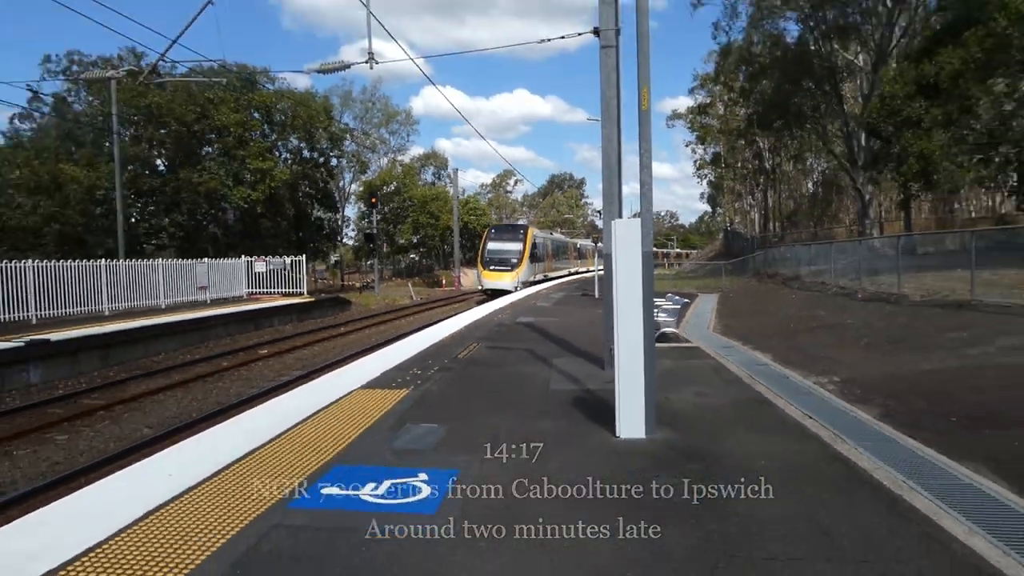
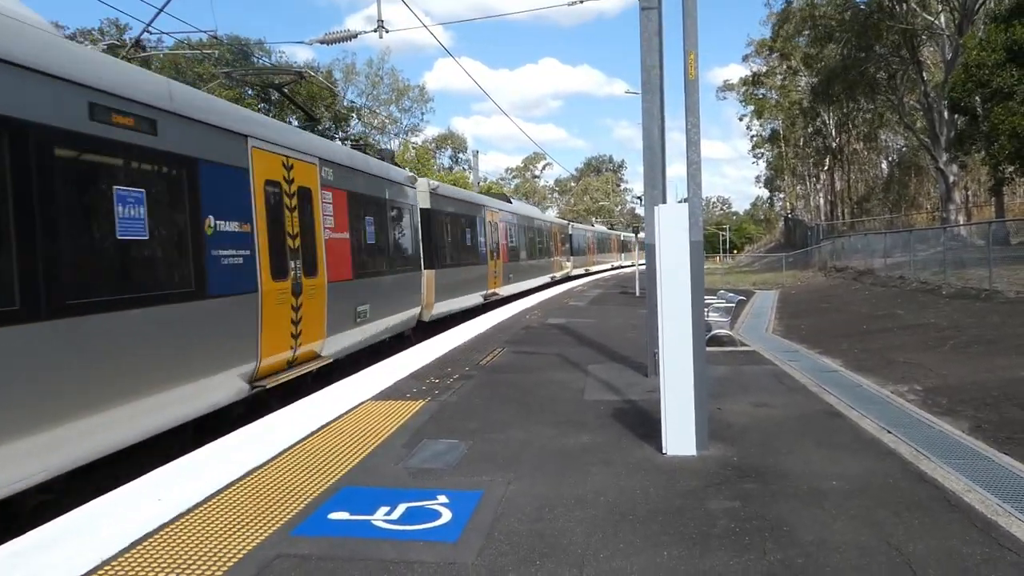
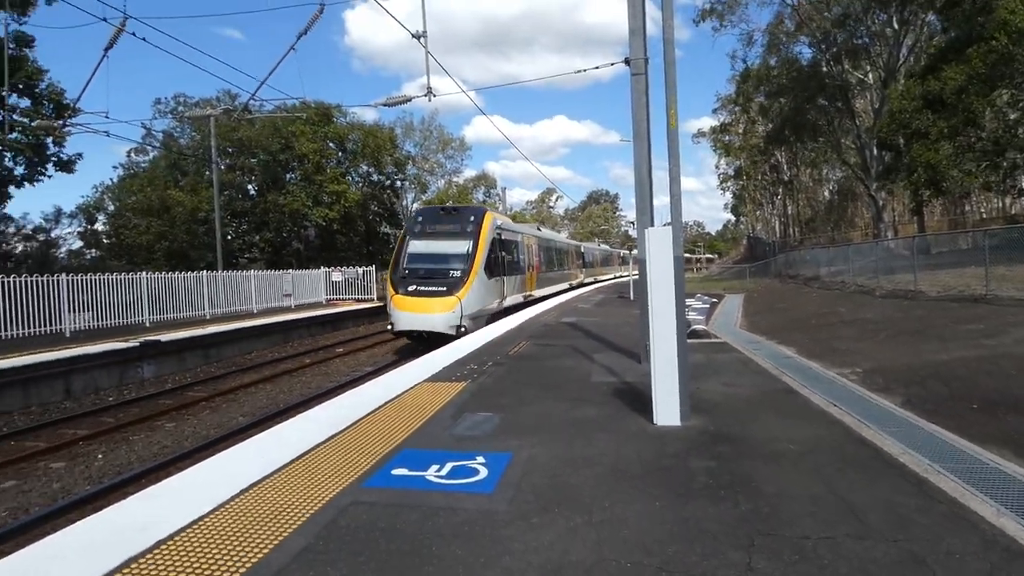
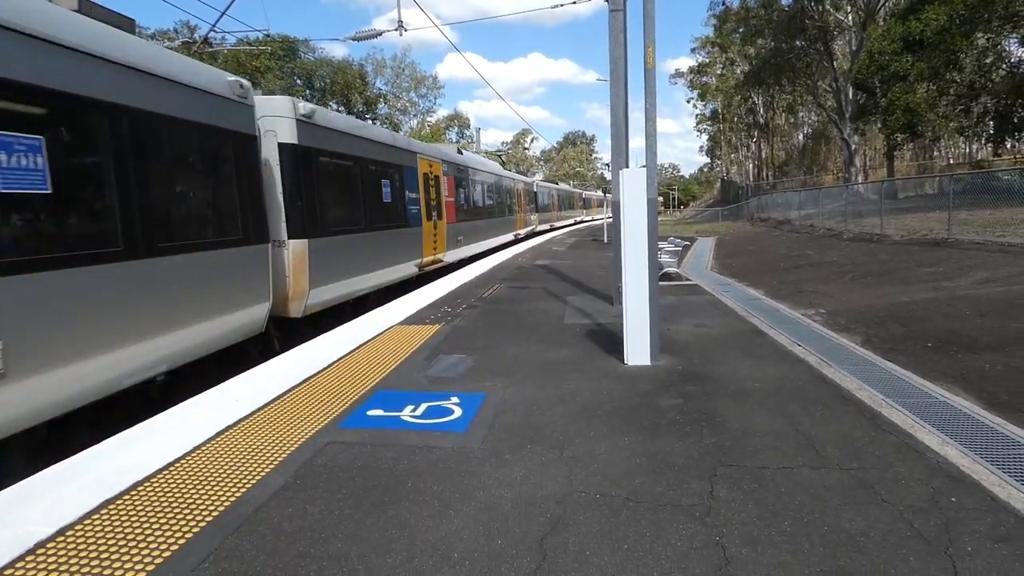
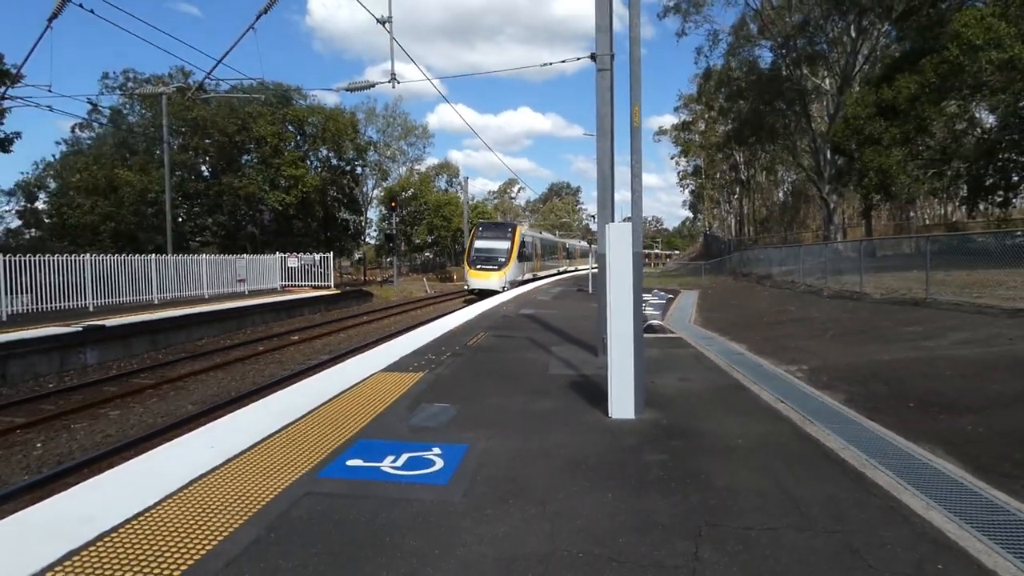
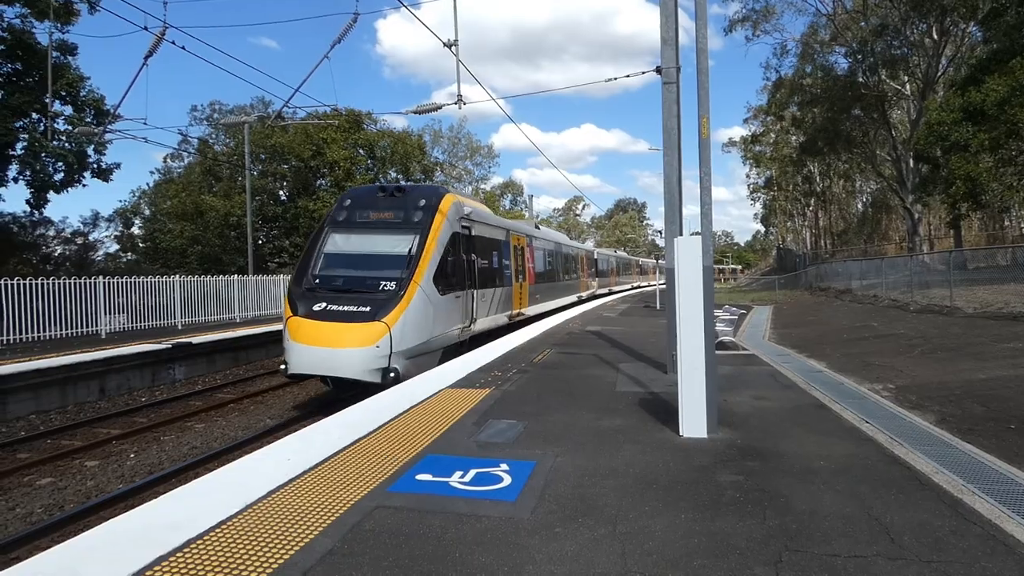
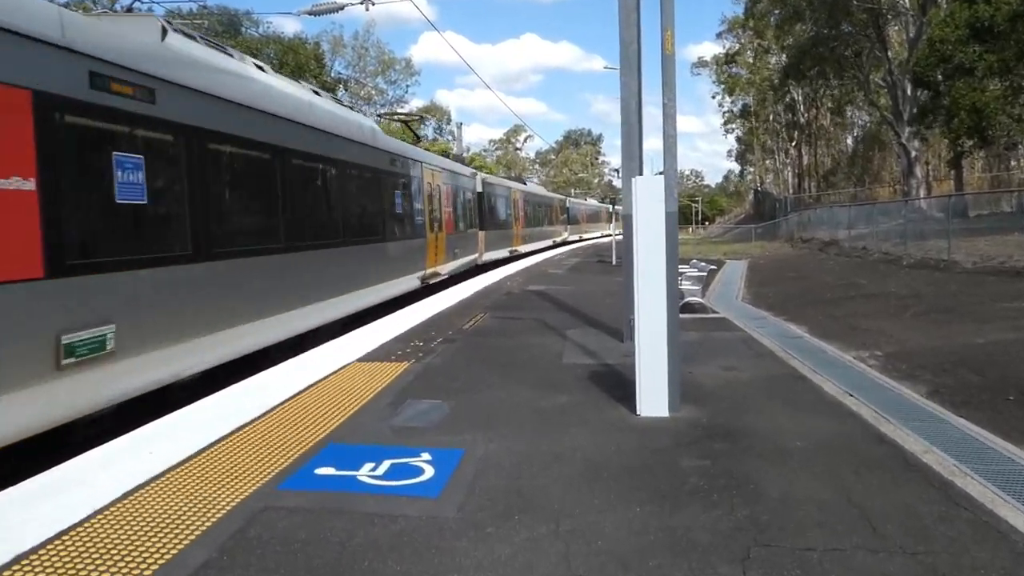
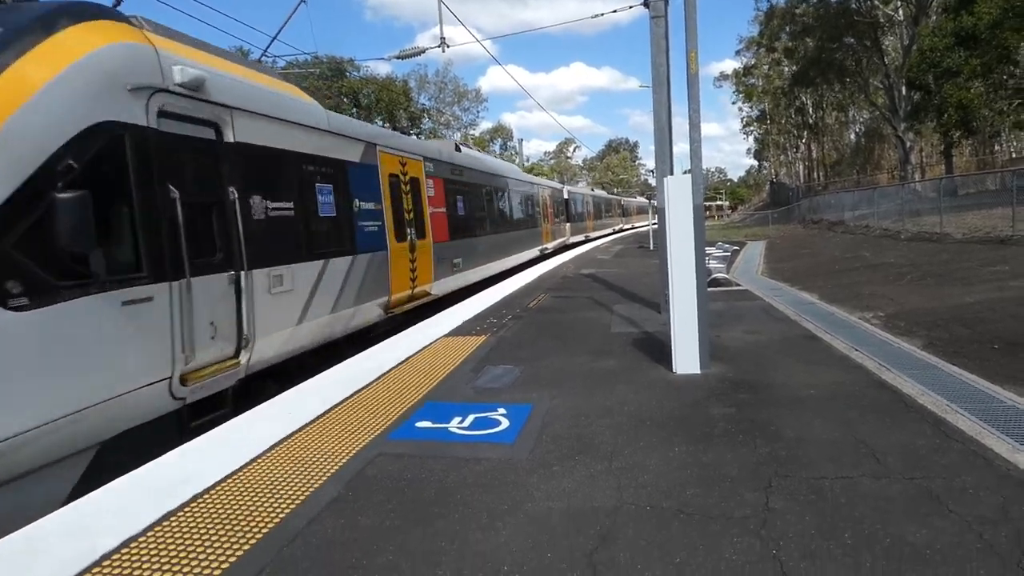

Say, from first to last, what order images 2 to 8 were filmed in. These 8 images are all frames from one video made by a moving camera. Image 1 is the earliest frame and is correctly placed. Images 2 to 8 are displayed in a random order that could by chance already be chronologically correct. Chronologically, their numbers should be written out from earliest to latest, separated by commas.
5, 3, 6, 8, 4, 7, 2
